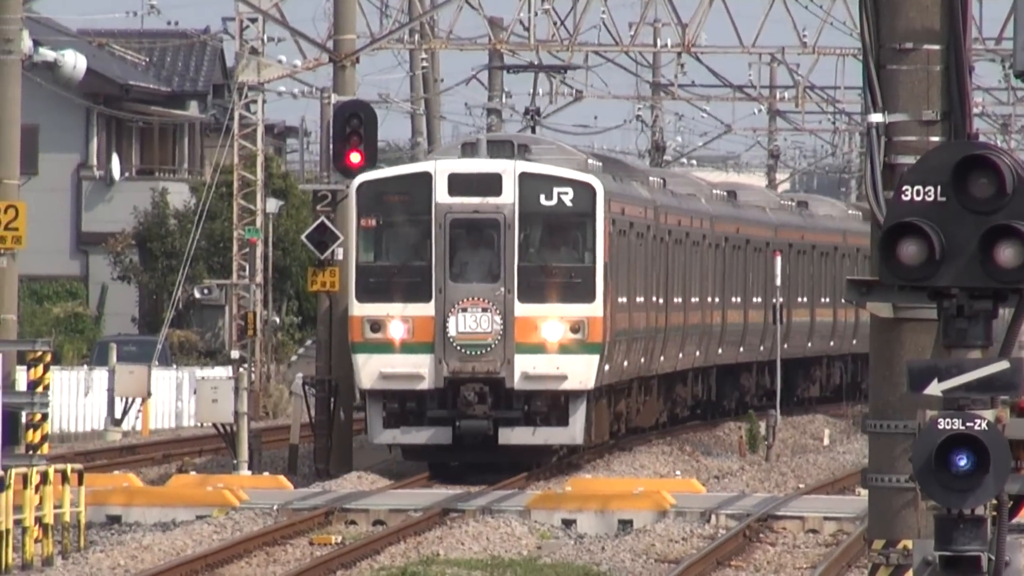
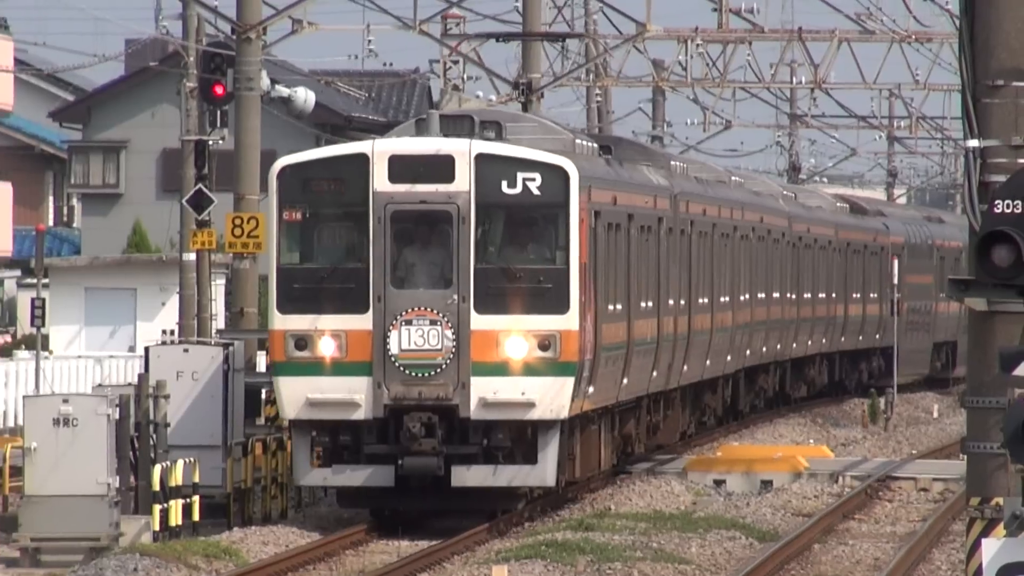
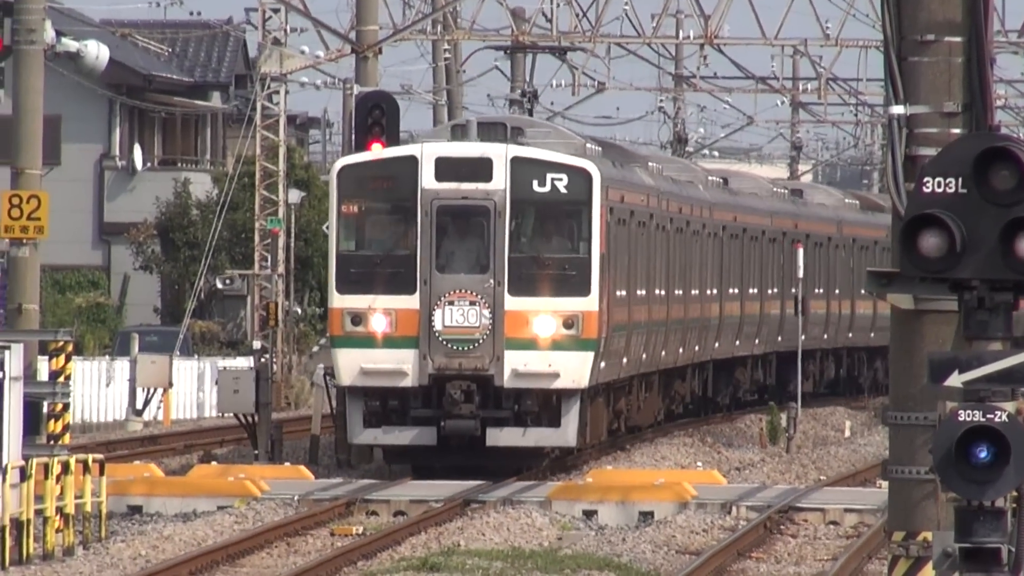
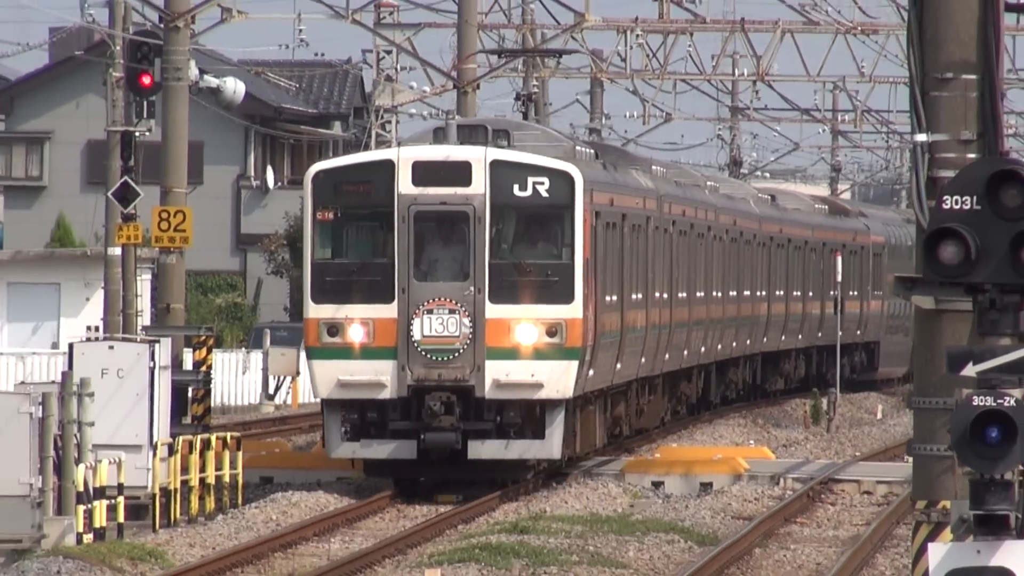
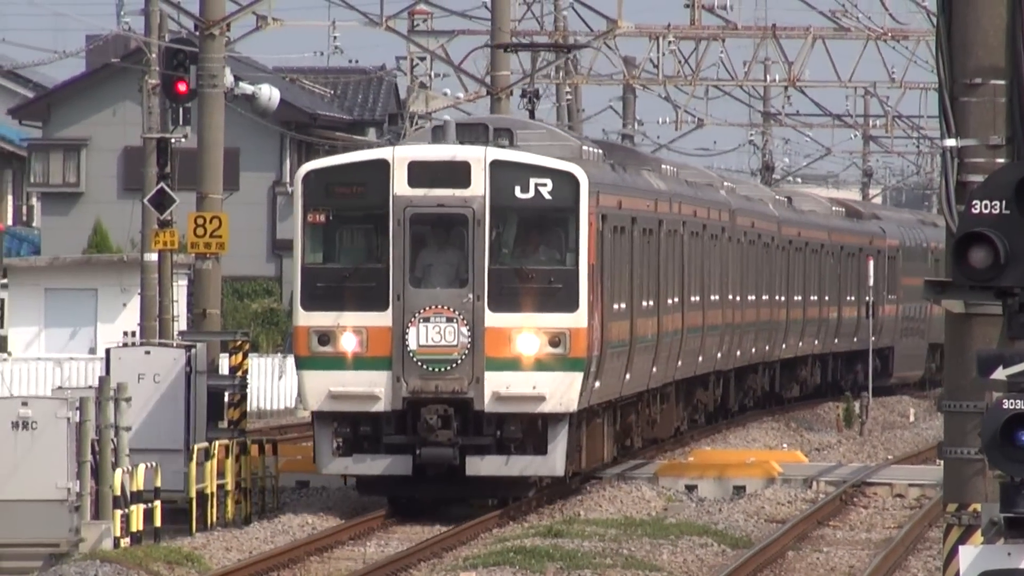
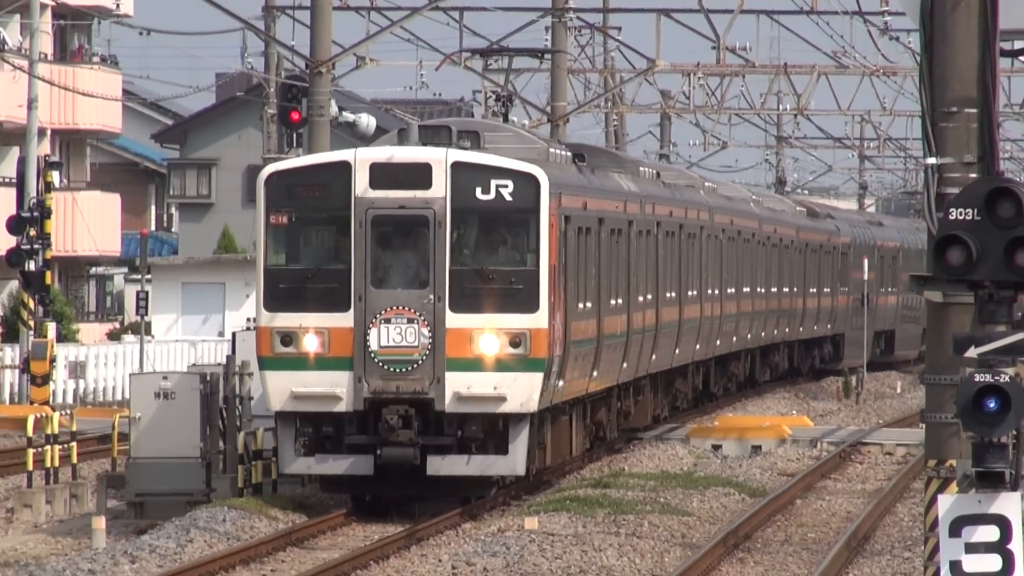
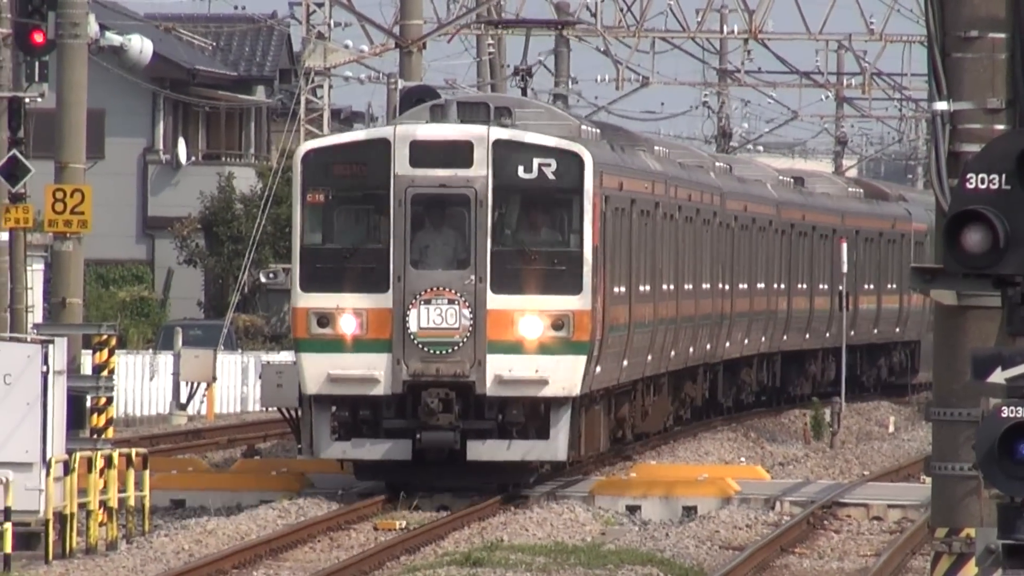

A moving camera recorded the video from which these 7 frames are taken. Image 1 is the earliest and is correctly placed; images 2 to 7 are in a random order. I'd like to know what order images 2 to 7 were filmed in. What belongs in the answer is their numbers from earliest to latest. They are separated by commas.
3, 7, 4, 5, 2, 6
